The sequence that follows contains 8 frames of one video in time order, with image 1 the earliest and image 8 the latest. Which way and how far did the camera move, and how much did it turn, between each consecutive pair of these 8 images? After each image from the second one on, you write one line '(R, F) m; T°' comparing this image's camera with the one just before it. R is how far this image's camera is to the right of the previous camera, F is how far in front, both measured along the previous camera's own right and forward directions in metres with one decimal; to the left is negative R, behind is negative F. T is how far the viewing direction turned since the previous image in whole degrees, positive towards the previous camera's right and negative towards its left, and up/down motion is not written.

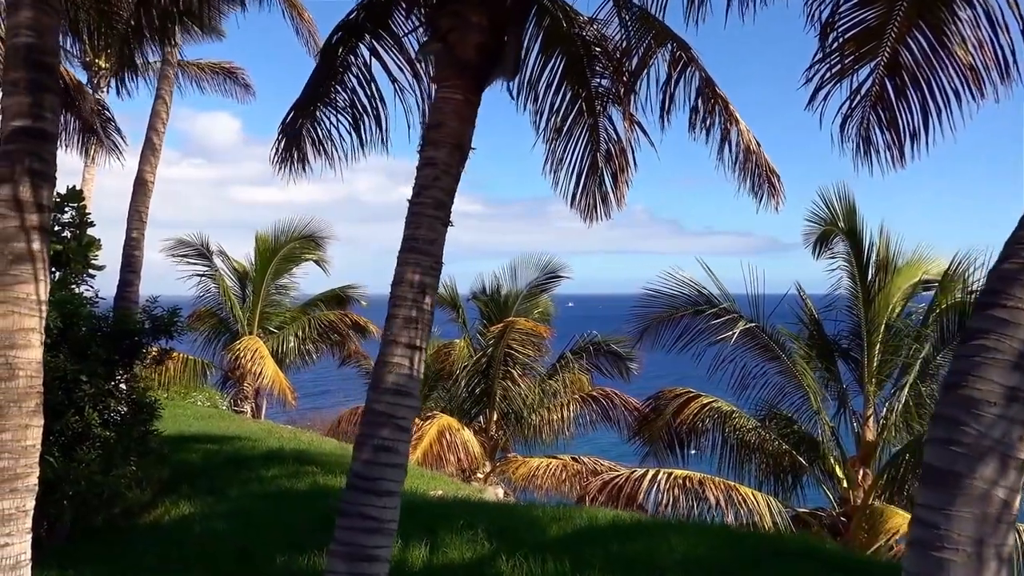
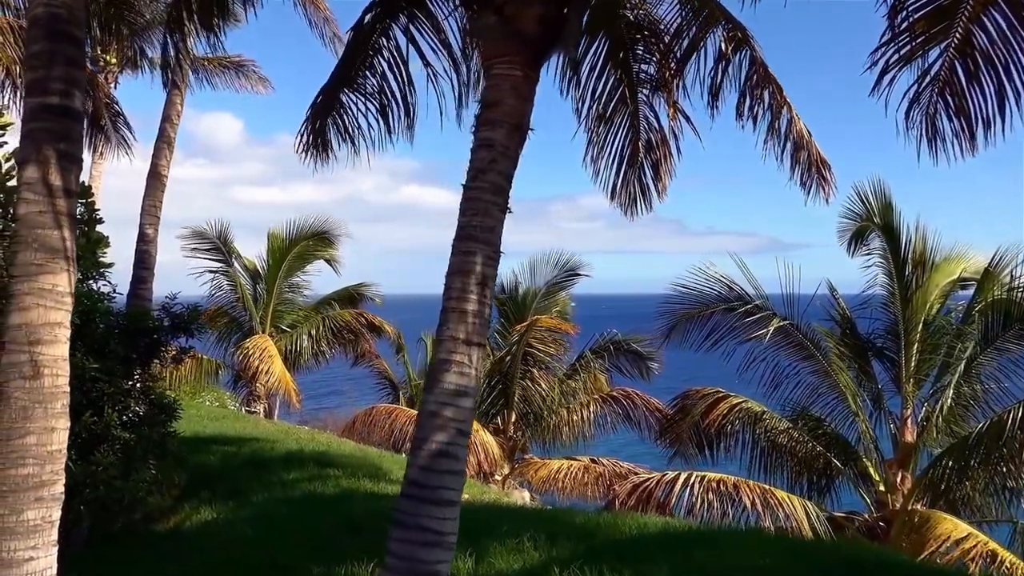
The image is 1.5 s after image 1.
(-0.3, +0.3) m; 0°
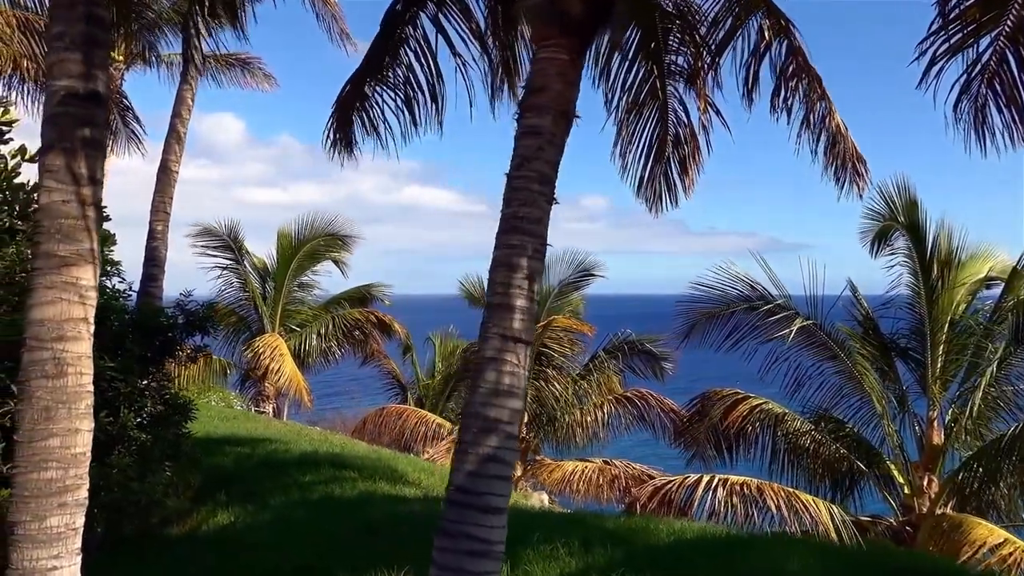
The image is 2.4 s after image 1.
(-0.2, +0.2) m; 0°
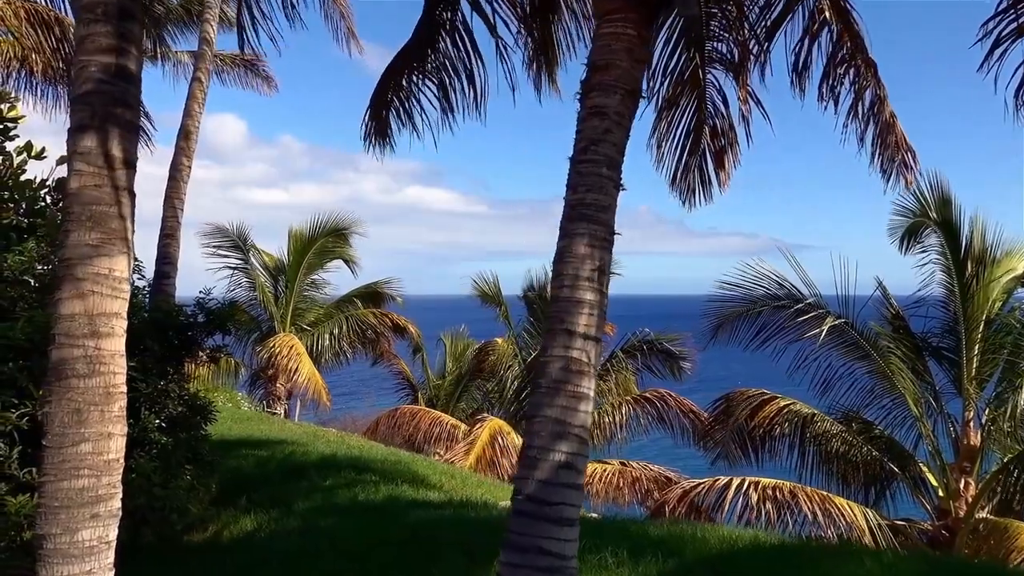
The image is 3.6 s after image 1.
(-0.2, +0.3) m; 0°
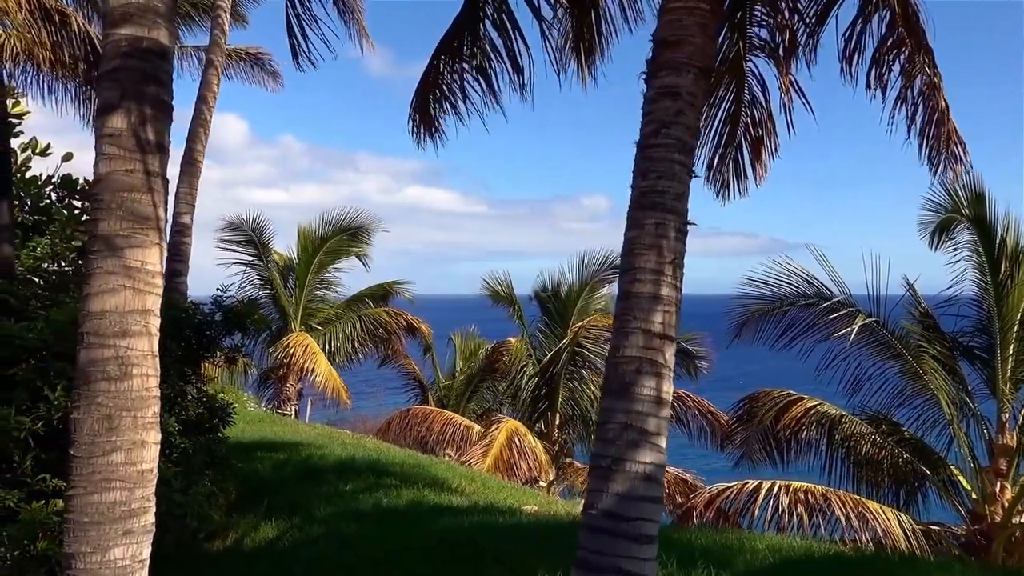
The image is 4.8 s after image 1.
(-0.2, +0.3) m; 0°
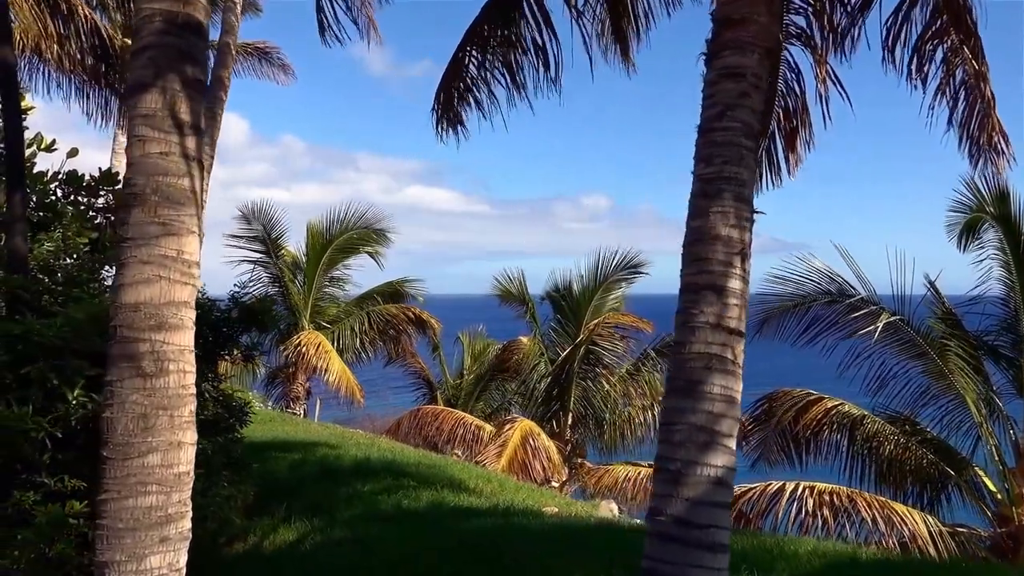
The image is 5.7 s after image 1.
(-0.2, +0.2) m; 0°
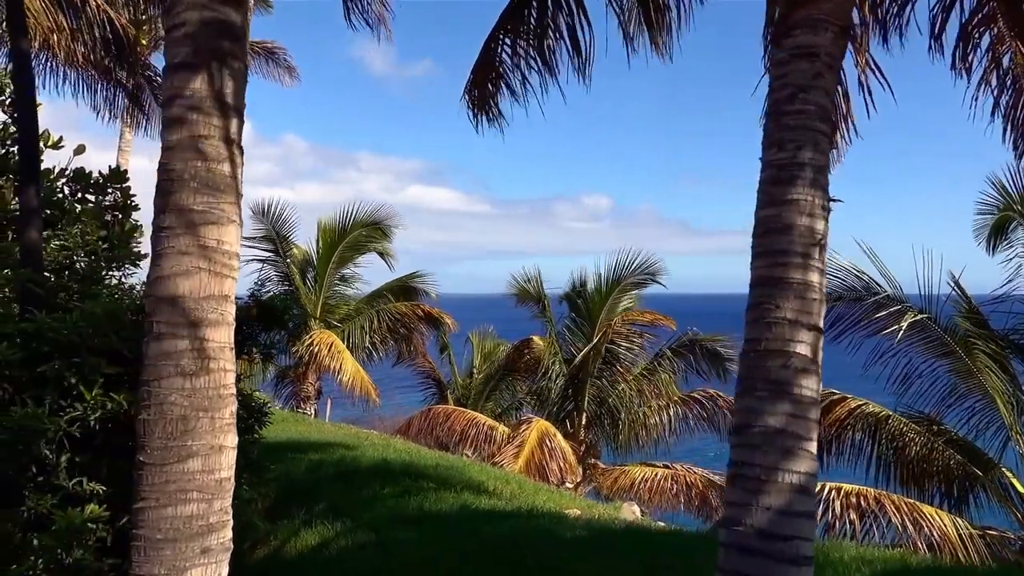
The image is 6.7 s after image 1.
(-0.2, +0.2) m; 0°
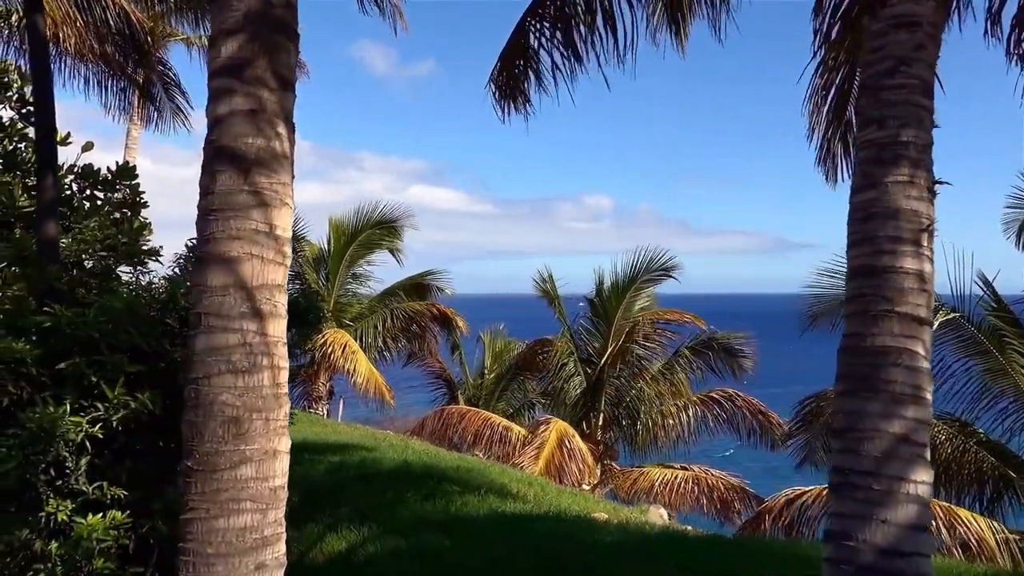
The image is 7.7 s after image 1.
(-0.2, +0.2) m; 0°
